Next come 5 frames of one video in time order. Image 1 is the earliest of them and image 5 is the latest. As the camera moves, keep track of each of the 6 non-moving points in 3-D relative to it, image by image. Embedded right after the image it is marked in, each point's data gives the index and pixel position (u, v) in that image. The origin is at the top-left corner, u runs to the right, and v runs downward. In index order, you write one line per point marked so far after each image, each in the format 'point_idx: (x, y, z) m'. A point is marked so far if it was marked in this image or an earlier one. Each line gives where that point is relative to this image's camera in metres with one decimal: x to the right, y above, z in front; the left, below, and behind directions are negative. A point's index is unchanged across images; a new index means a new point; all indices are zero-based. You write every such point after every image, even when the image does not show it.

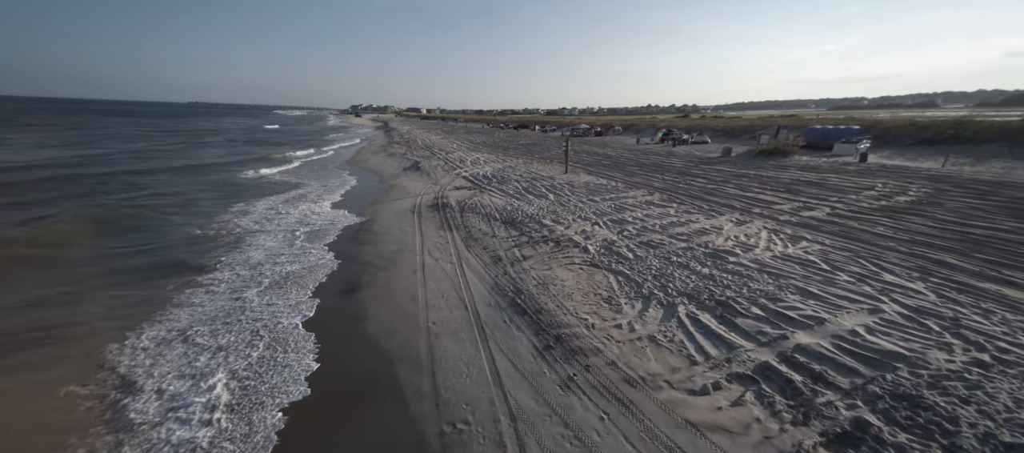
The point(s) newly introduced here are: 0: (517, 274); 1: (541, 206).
0: (+0.1, -1.1, +7.9) m
1: (+1.1, +0.7, +13.1) m
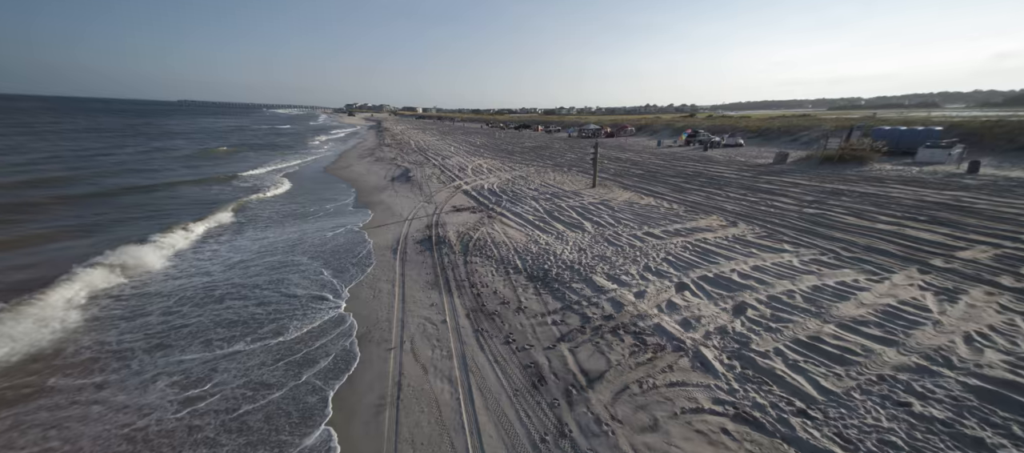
0: (+0.8, -2.3, +3.7) m
1: (+1.7, -0.5, +9.0) m
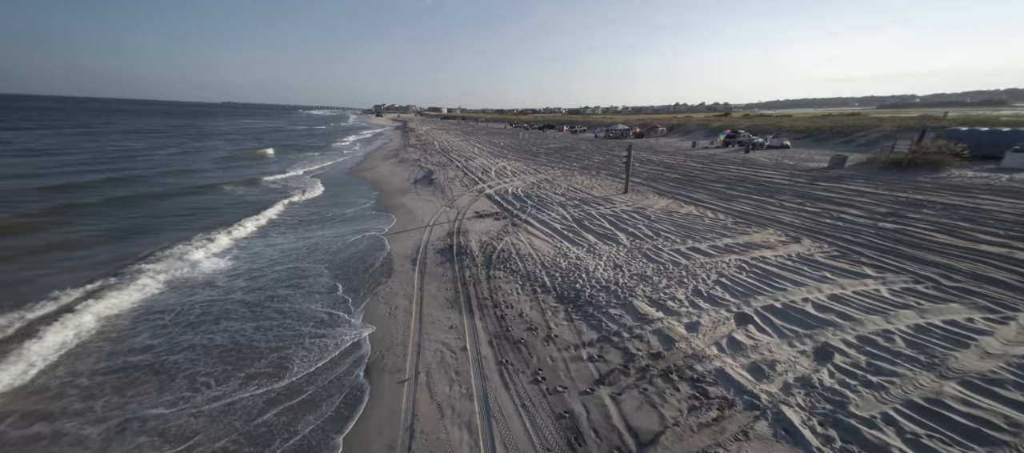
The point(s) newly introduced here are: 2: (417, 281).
0: (+1.1, -2.5, +2.9) m
1: (+2.3, -0.8, +8.0) m
2: (-2.1, -1.2, +8.0) m
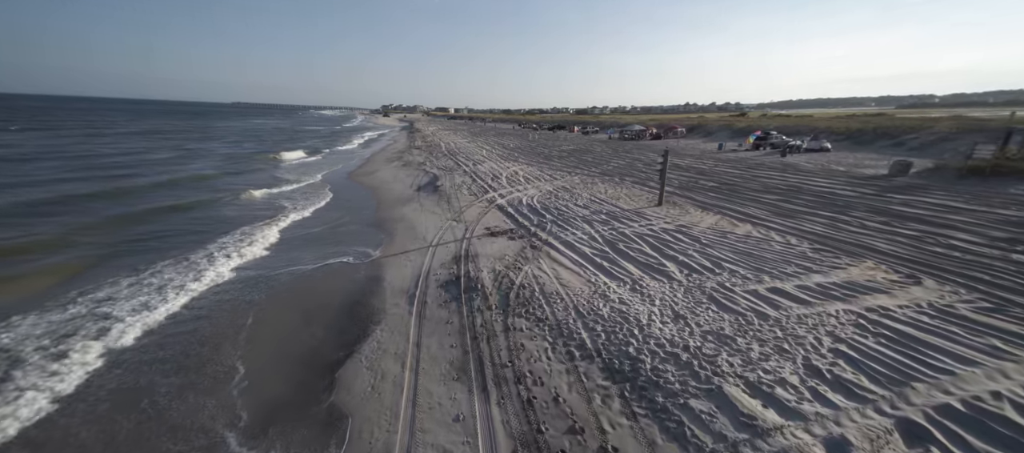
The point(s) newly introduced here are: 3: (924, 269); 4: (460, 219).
0: (+1.4, -3.1, +0.9) m
1: (+2.8, -1.4, +6.0) m
2: (-1.7, -1.8, +6.1) m
3: (+7.7, -0.8, +6.7) m
4: (-1.8, +0.3, +12.5) m
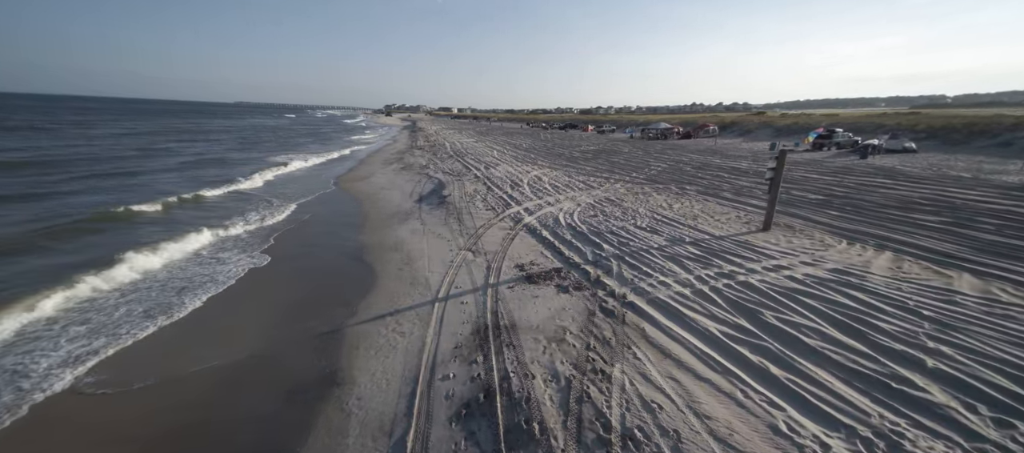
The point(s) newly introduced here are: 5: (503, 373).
0: (+2.3, -3.9, -3.0) m
1: (+3.7, -2.2, +2.1) m
2: (-0.8, -2.6, +2.3) m
3: (+8.7, -1.6, +2.7) m
4: (-0.8, -0.5, +8.7) m
5: (0.0, -1.8, +4.5) m
